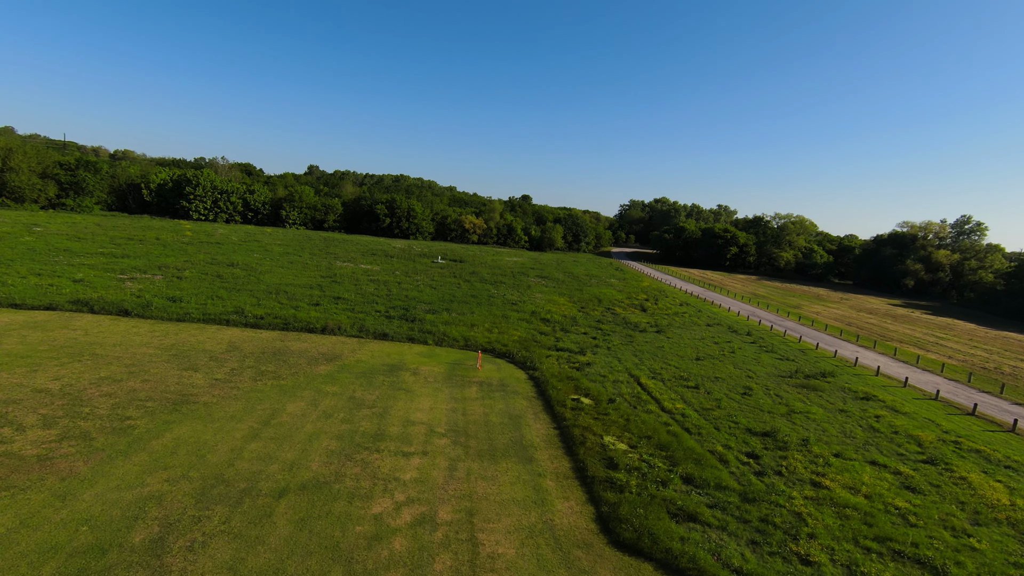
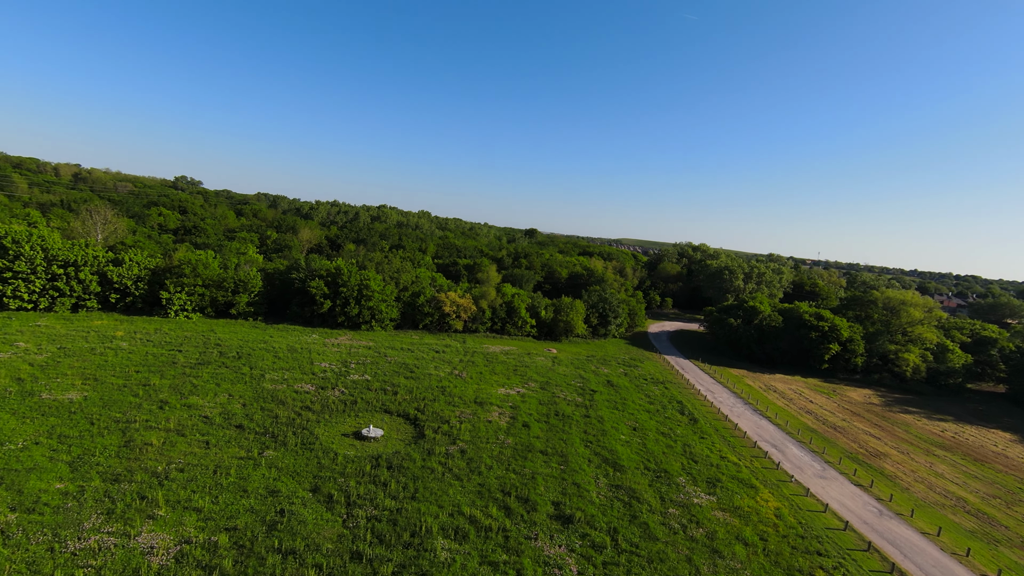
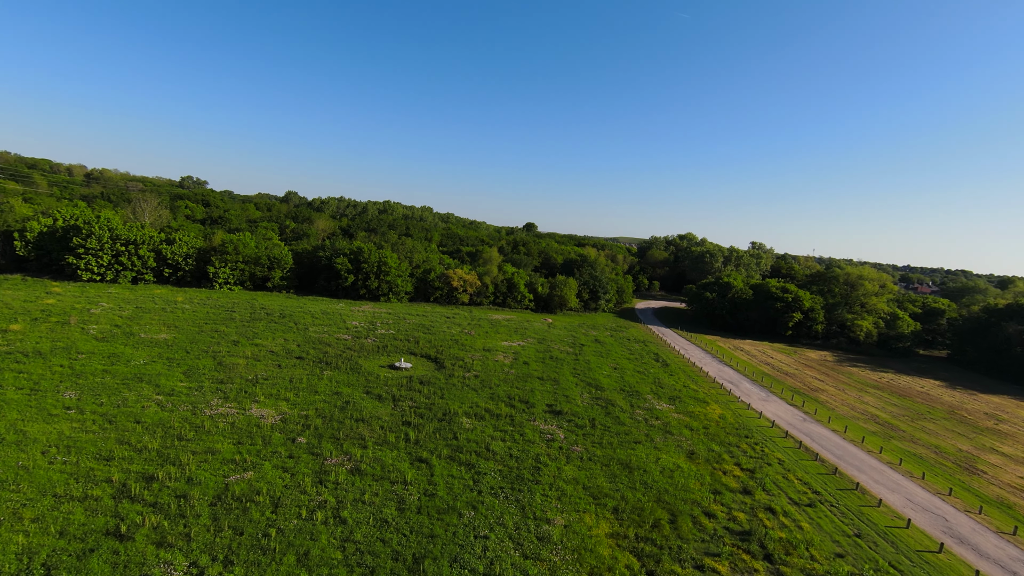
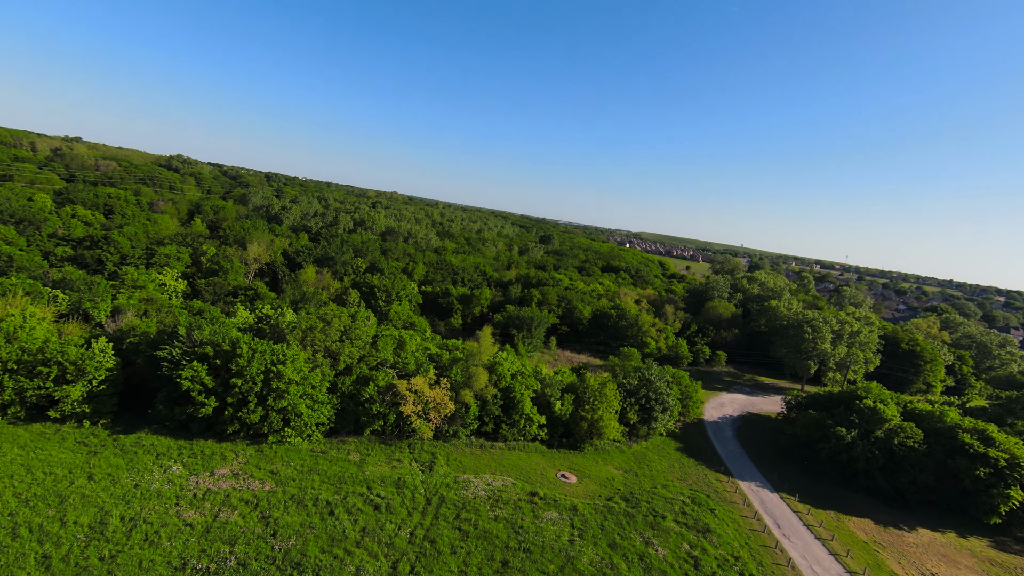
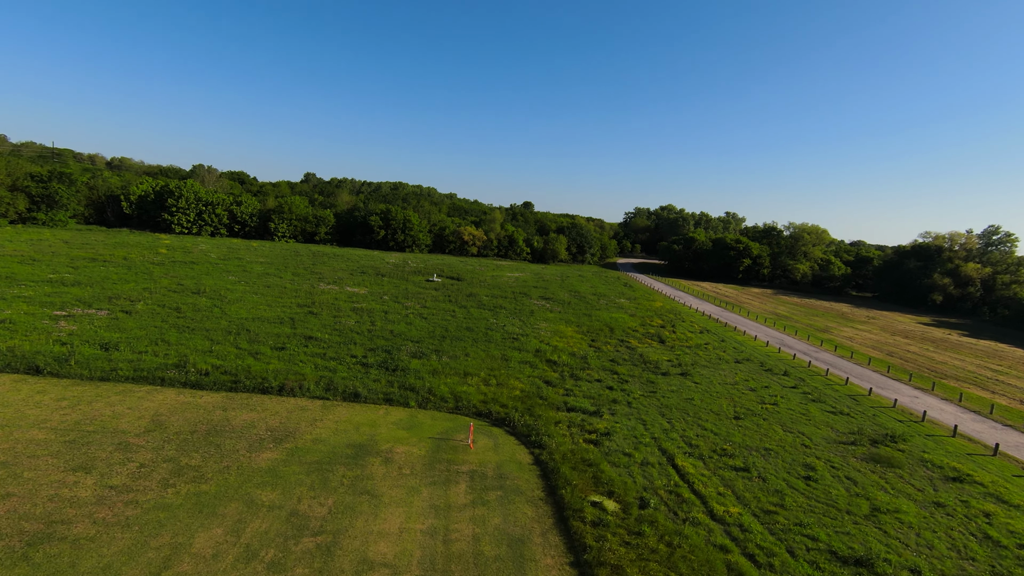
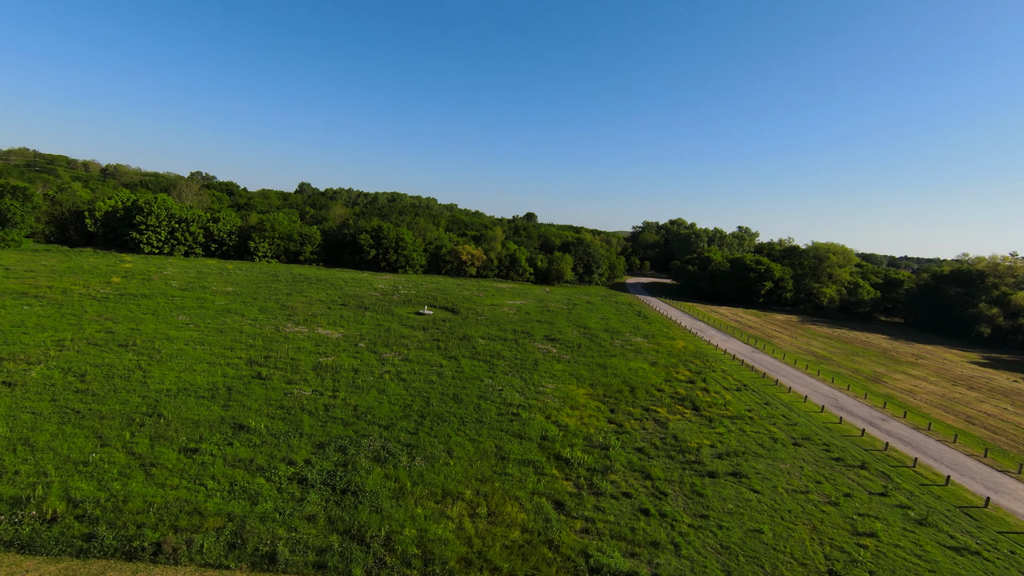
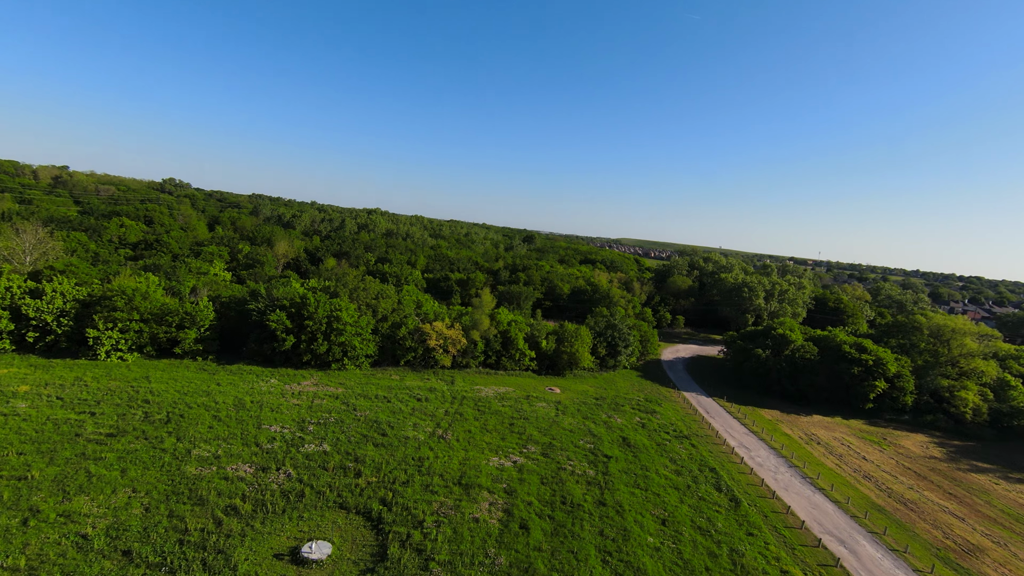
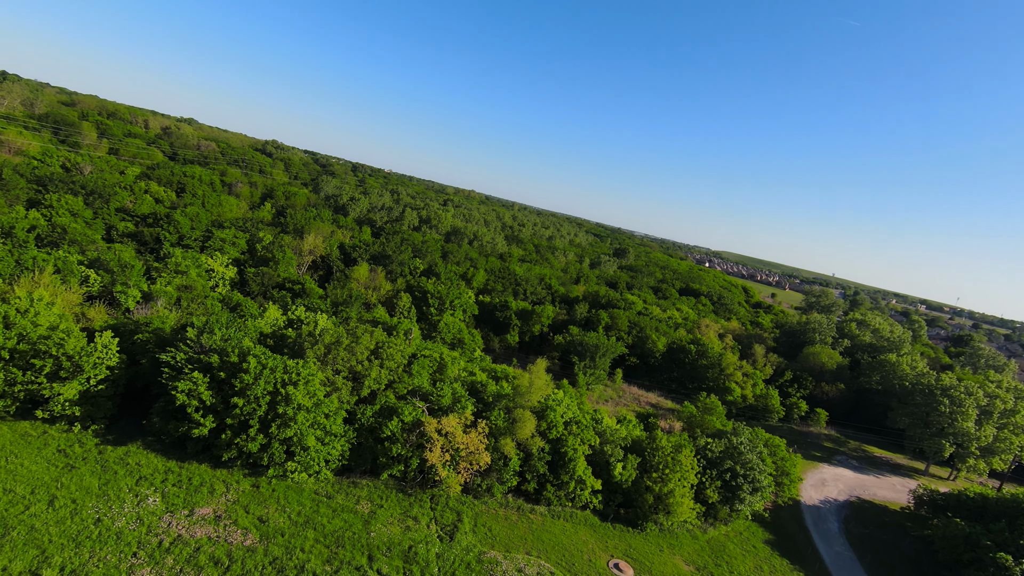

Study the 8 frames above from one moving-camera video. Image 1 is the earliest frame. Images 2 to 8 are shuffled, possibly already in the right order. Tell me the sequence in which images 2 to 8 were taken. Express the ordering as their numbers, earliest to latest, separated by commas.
5, 6, 3, 2, 7, 4, 8
